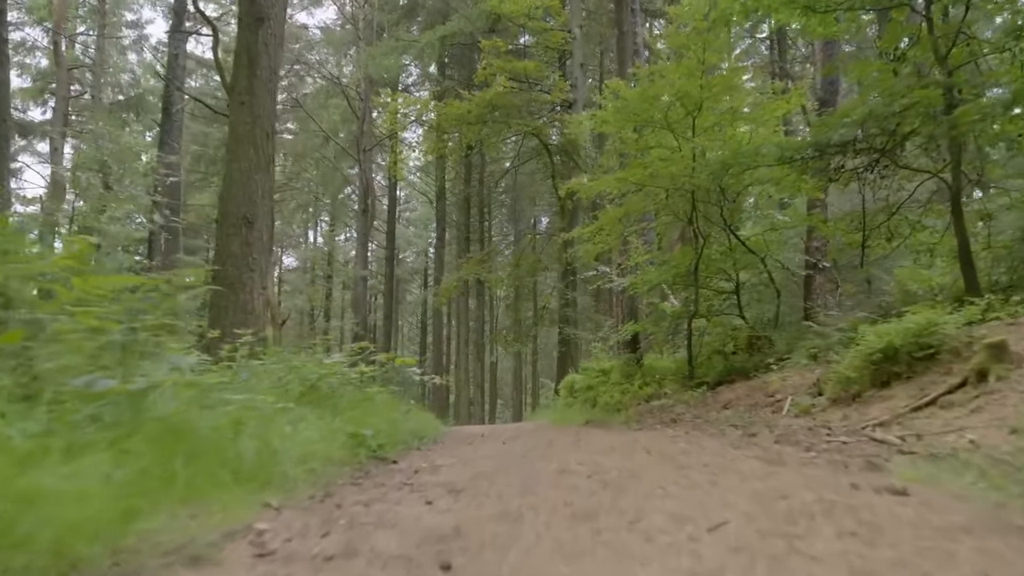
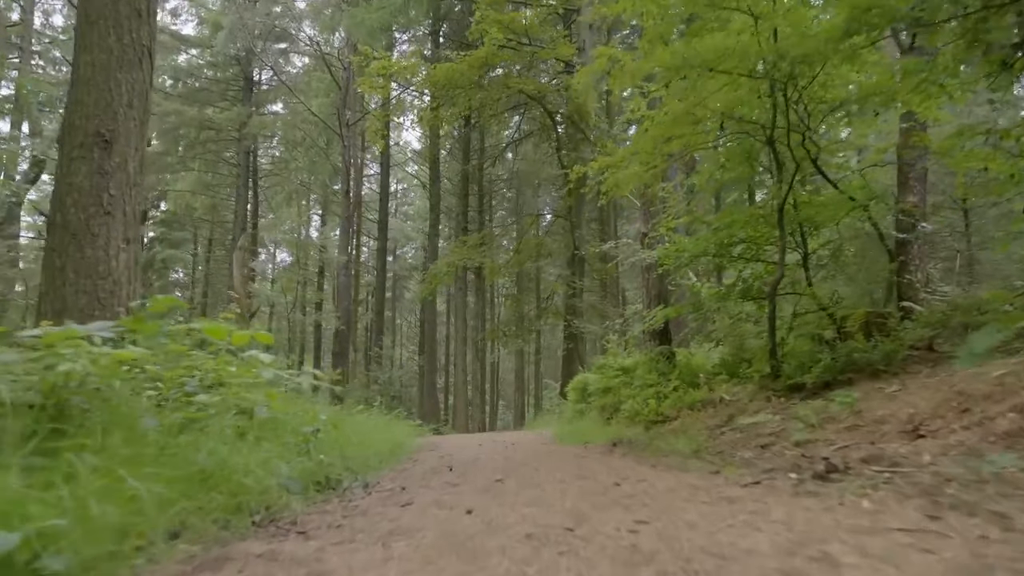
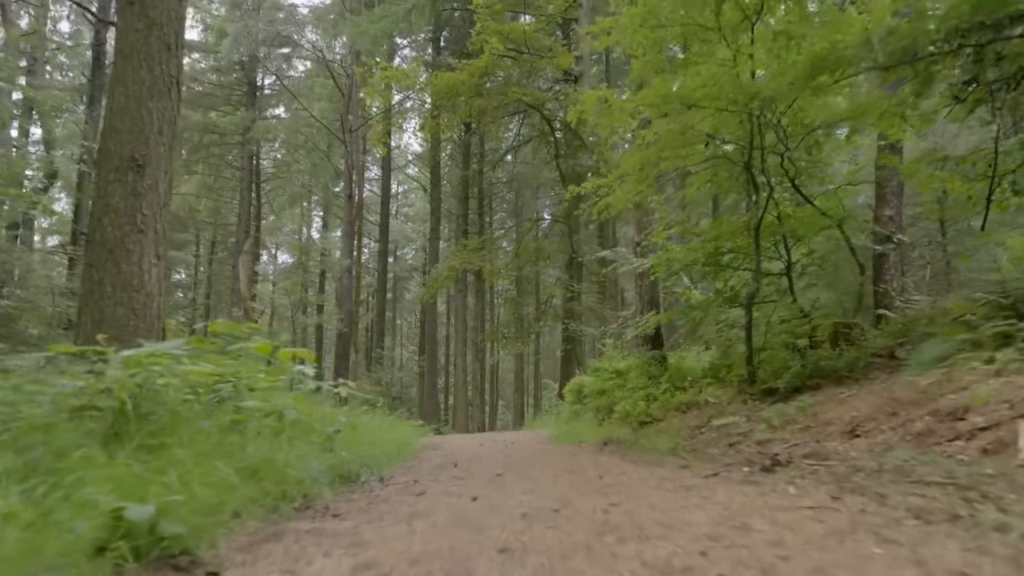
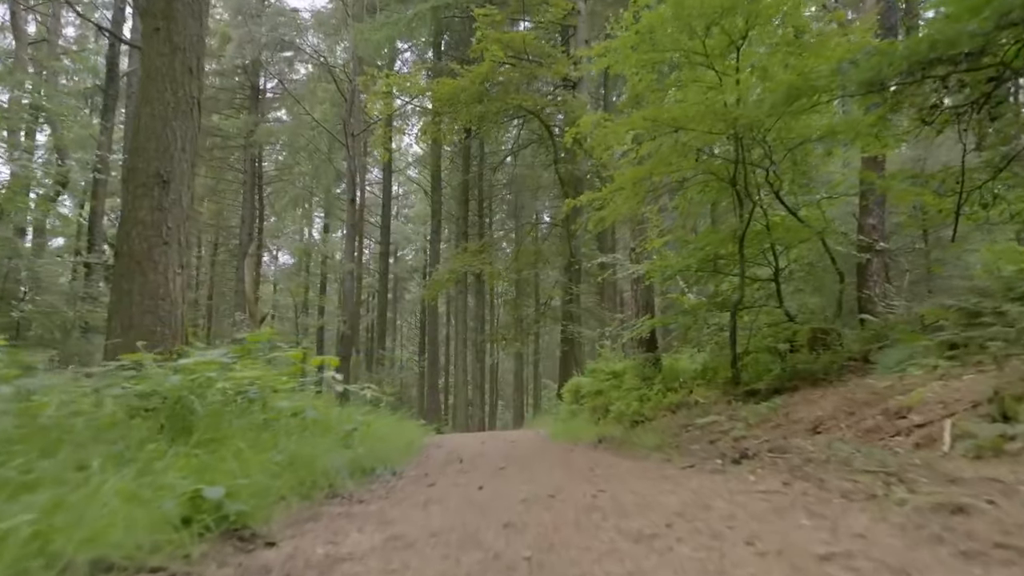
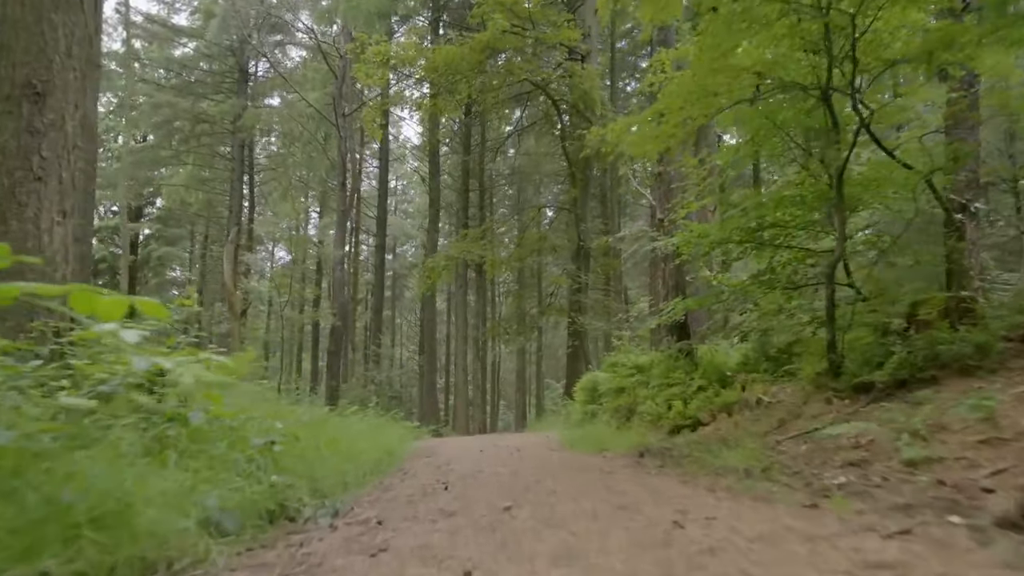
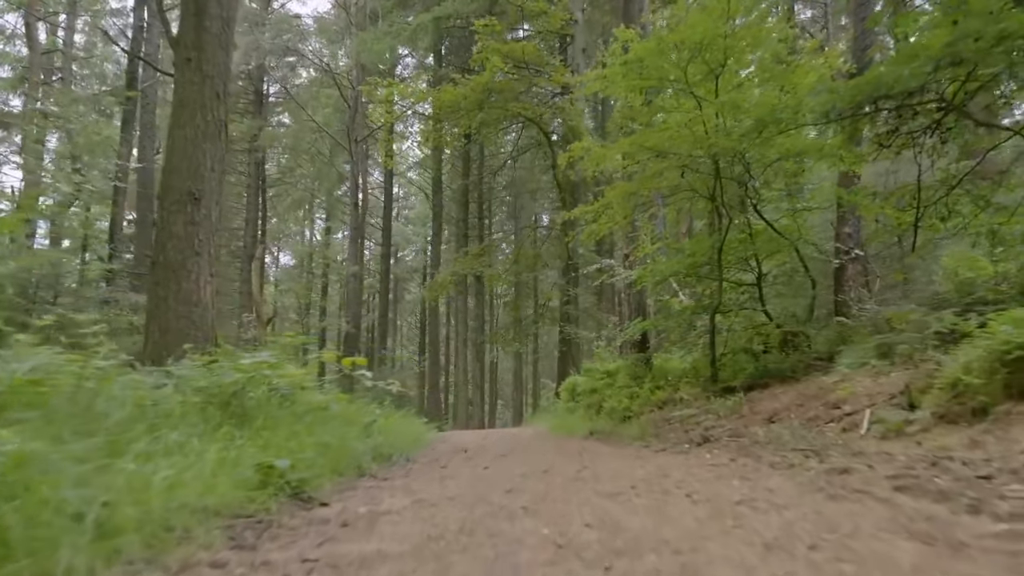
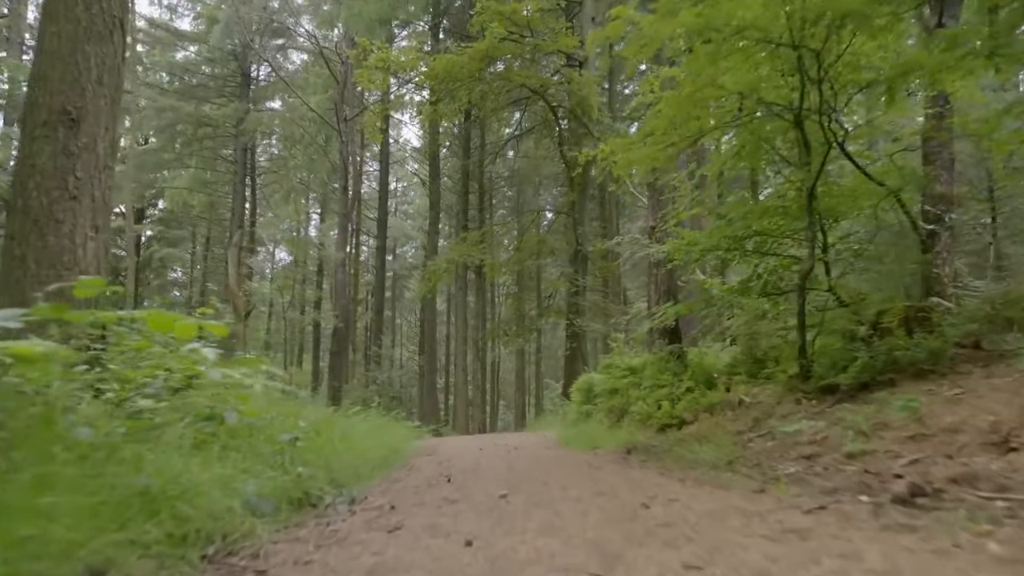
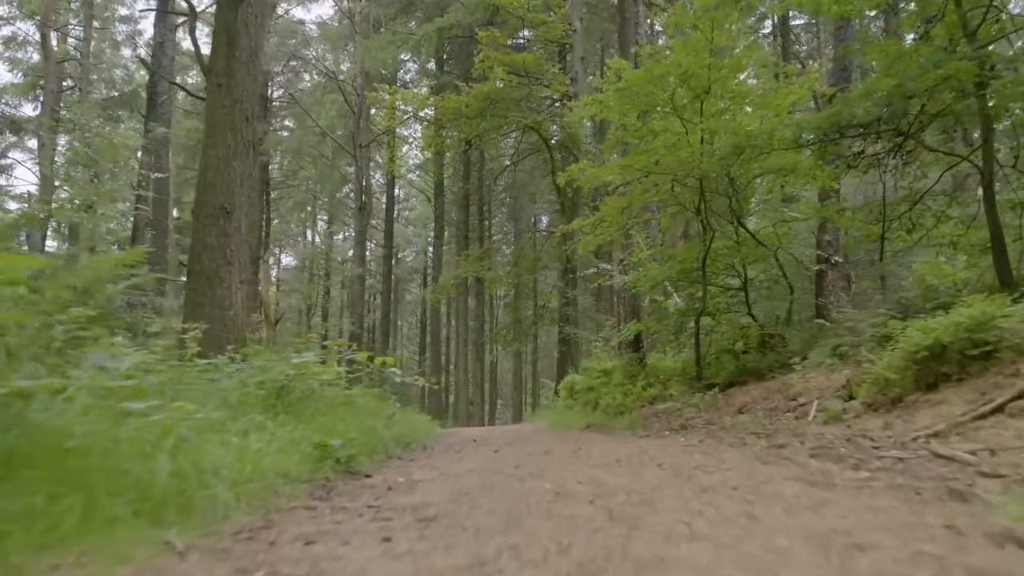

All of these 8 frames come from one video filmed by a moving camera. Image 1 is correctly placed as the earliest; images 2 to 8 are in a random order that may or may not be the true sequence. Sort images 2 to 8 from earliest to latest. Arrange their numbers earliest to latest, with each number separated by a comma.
8, 6, 4, 3, 2, 7, 5
